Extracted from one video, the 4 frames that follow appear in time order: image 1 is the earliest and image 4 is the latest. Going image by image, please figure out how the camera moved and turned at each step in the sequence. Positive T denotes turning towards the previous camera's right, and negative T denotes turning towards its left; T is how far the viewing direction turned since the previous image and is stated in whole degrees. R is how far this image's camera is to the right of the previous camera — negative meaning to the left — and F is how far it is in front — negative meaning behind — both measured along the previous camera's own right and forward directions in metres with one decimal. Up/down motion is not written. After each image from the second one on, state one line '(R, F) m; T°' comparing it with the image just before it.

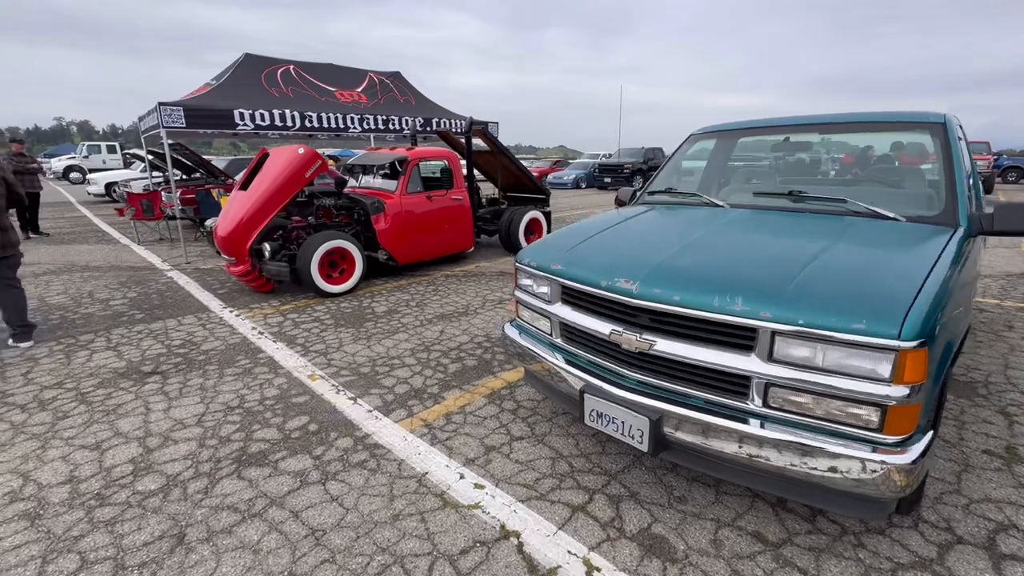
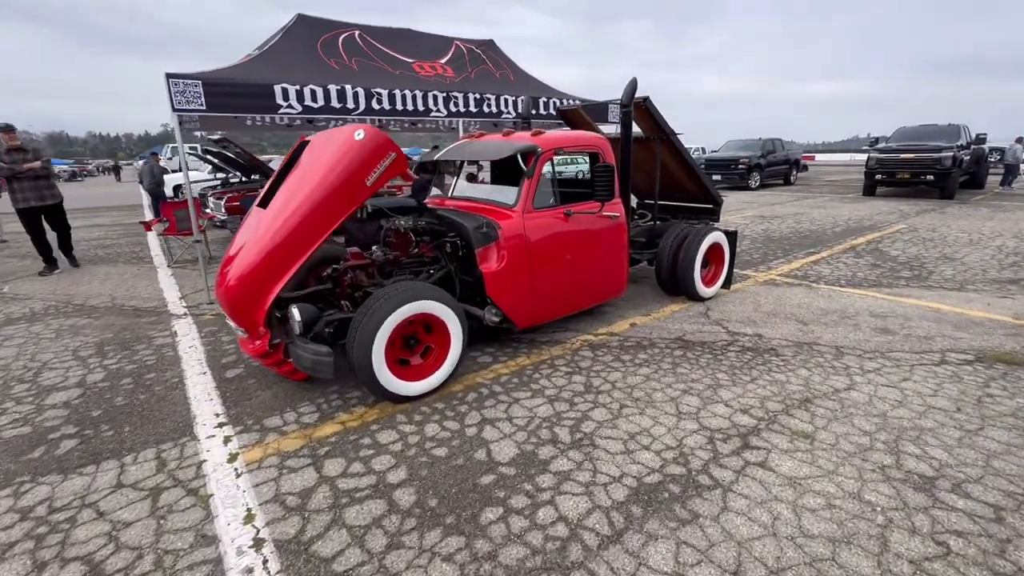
(-1.2, +2.9) m; -7°
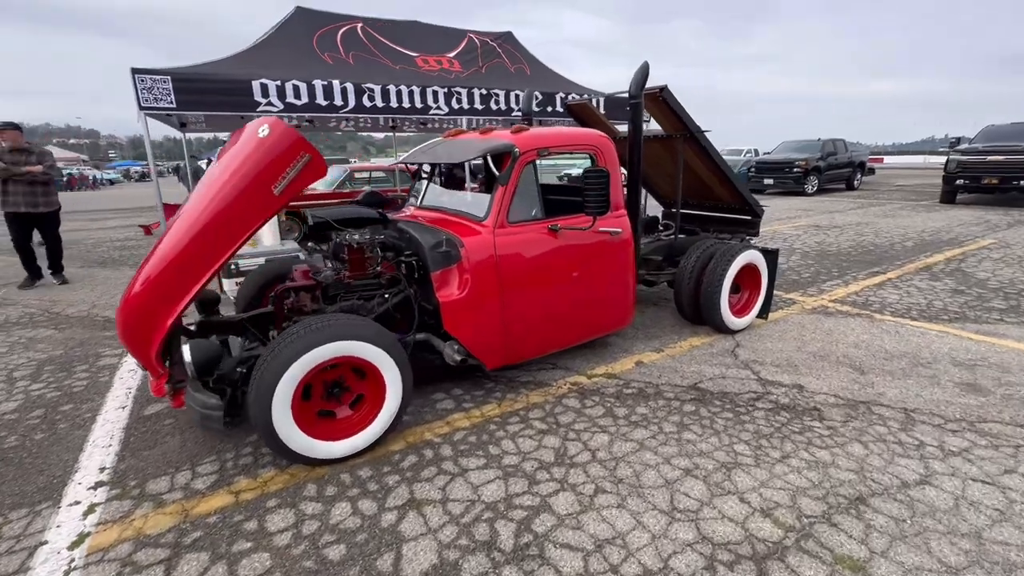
(+0.5, +0.8) m; -5°
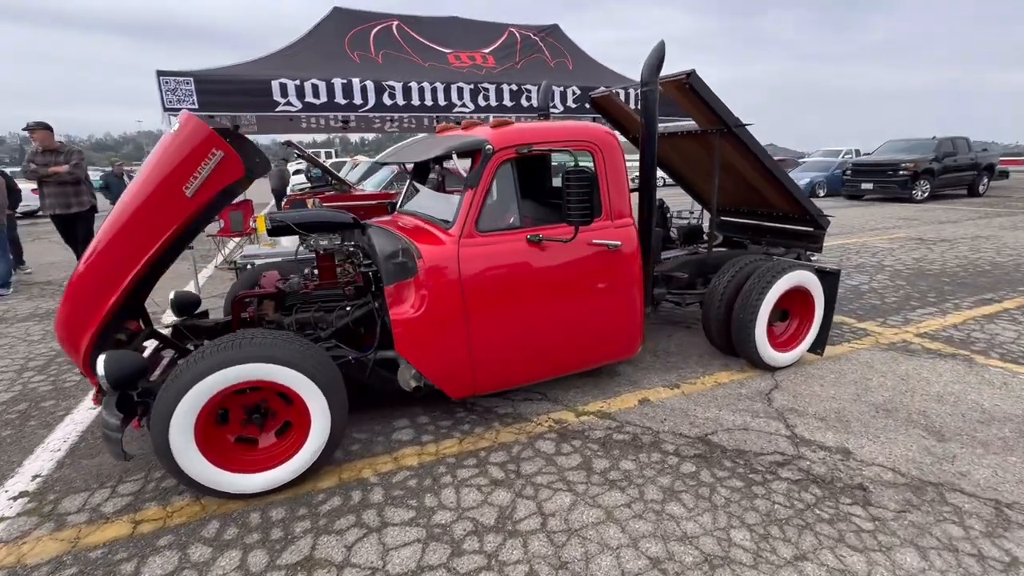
(+0.6, +0.5) m; -9°
